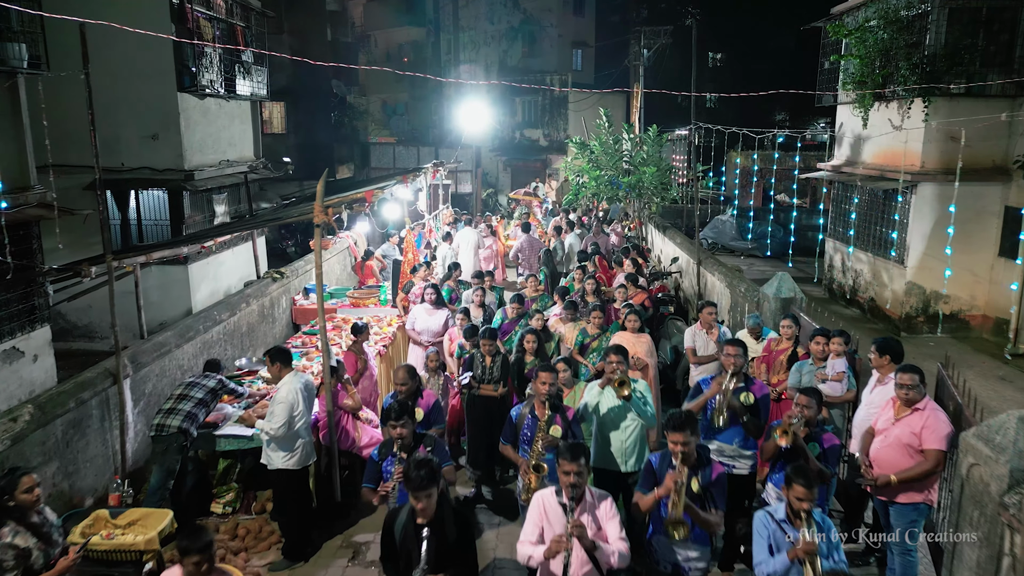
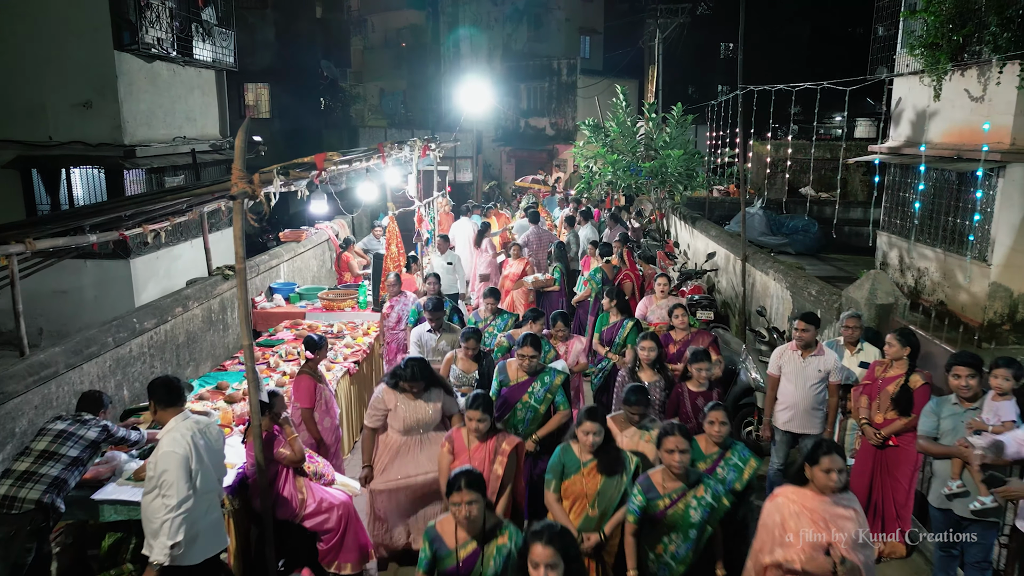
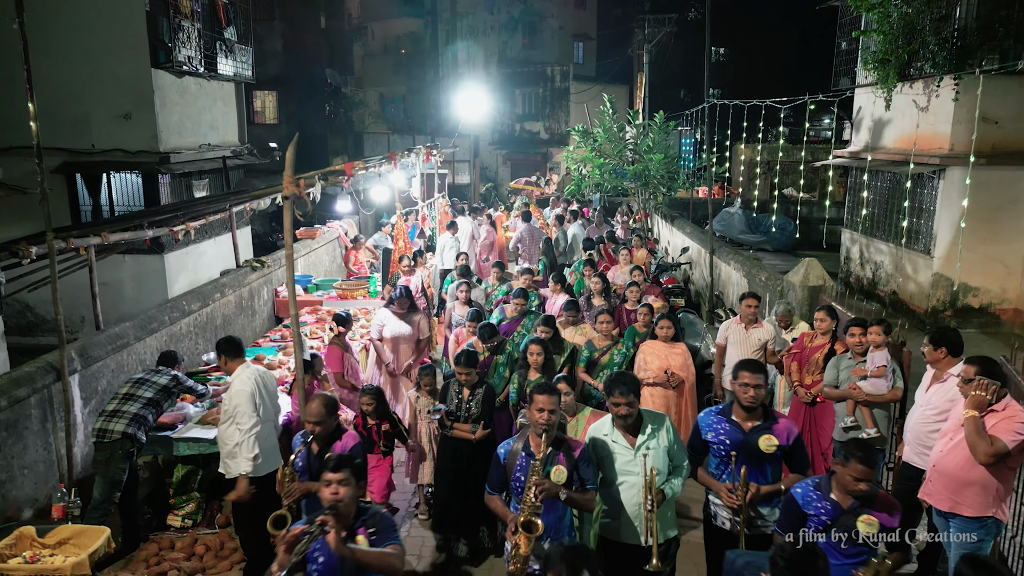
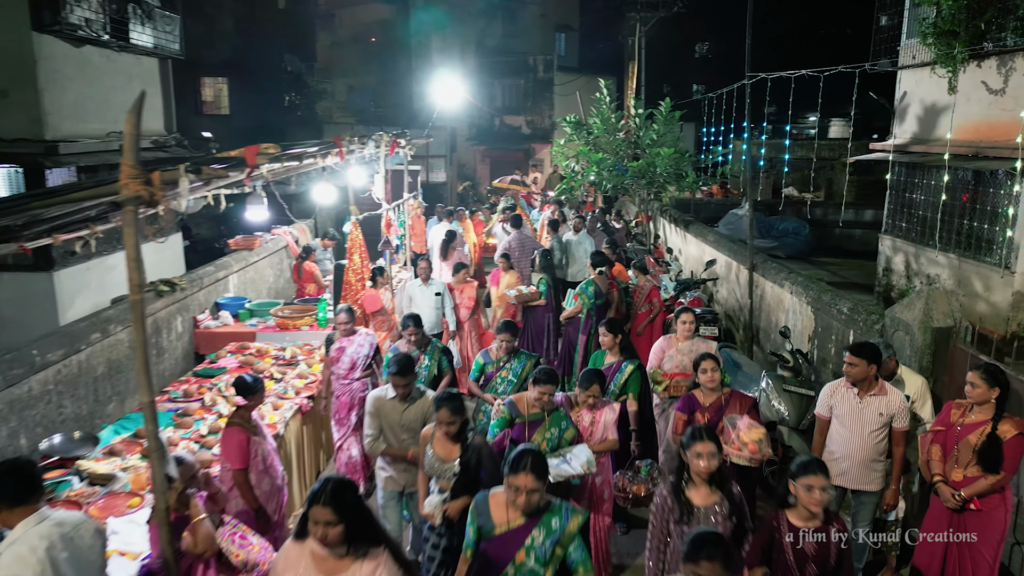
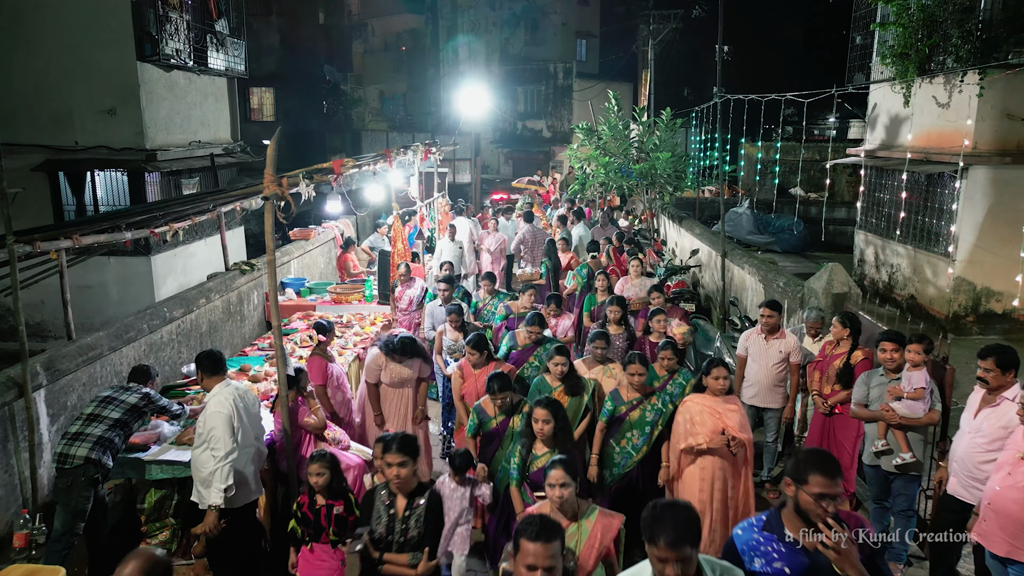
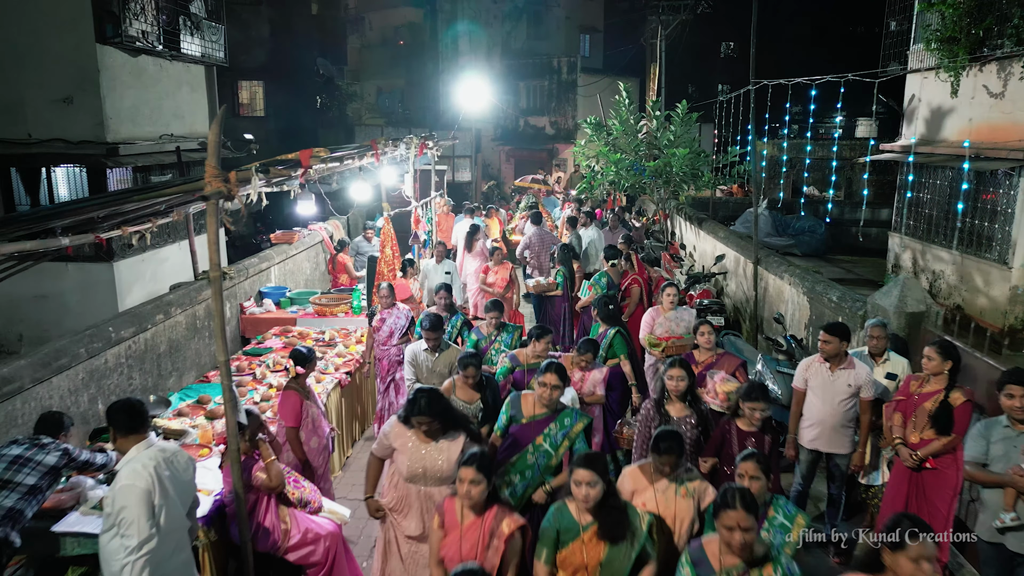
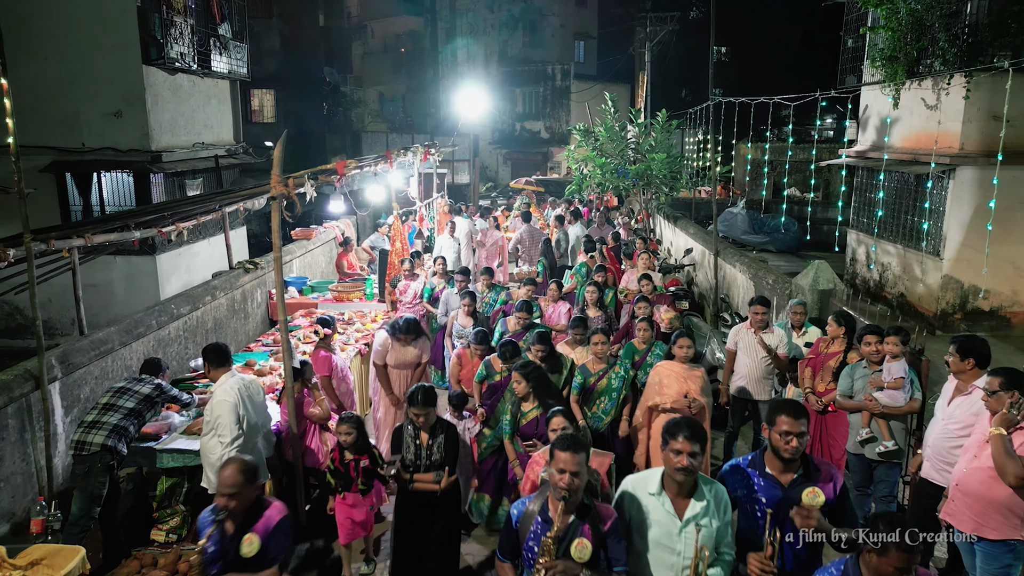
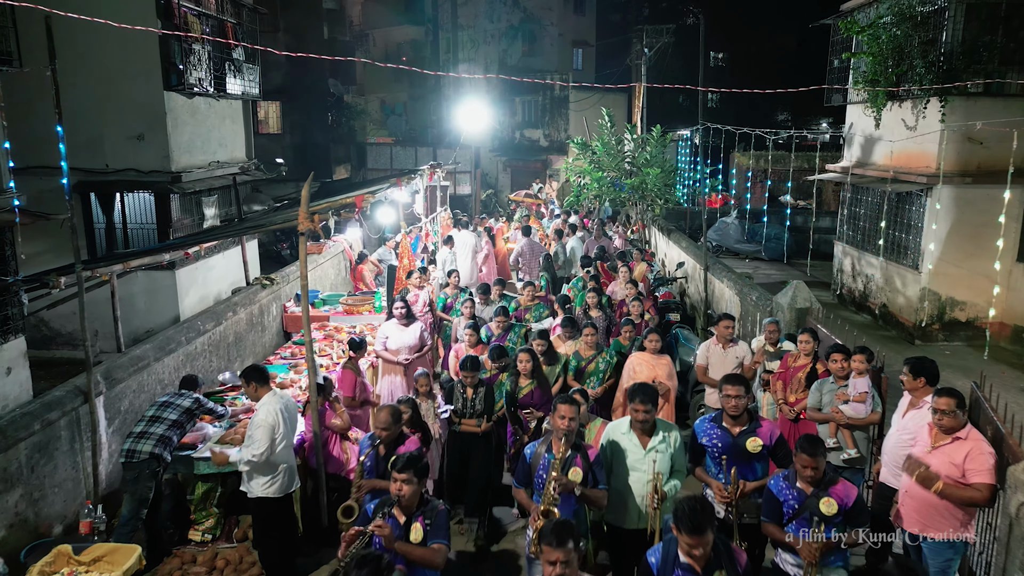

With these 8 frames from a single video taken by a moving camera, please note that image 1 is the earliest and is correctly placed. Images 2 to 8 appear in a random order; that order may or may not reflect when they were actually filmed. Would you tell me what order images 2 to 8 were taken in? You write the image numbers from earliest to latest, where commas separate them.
8, 3, 7, 5, 2, 6, 4
